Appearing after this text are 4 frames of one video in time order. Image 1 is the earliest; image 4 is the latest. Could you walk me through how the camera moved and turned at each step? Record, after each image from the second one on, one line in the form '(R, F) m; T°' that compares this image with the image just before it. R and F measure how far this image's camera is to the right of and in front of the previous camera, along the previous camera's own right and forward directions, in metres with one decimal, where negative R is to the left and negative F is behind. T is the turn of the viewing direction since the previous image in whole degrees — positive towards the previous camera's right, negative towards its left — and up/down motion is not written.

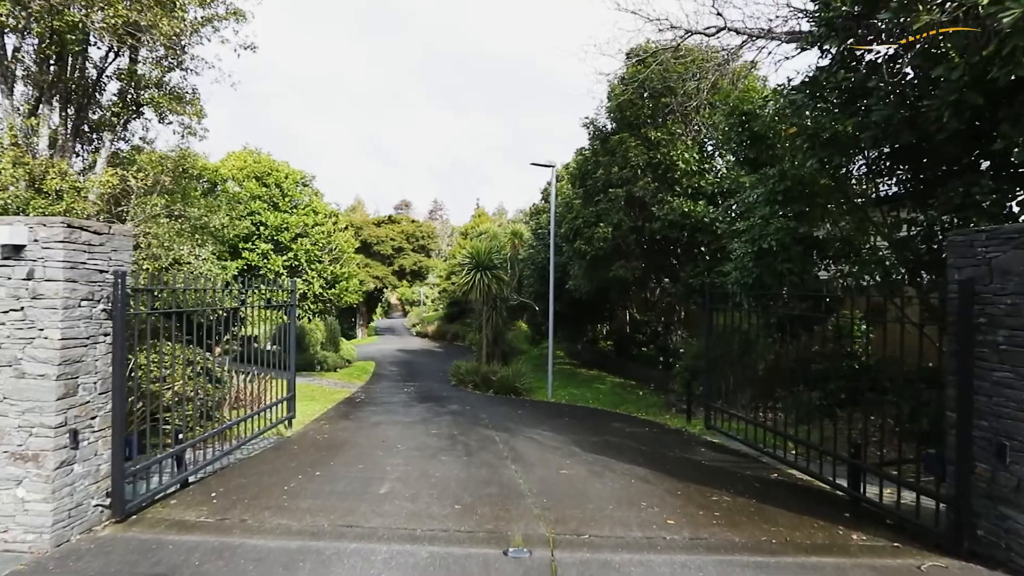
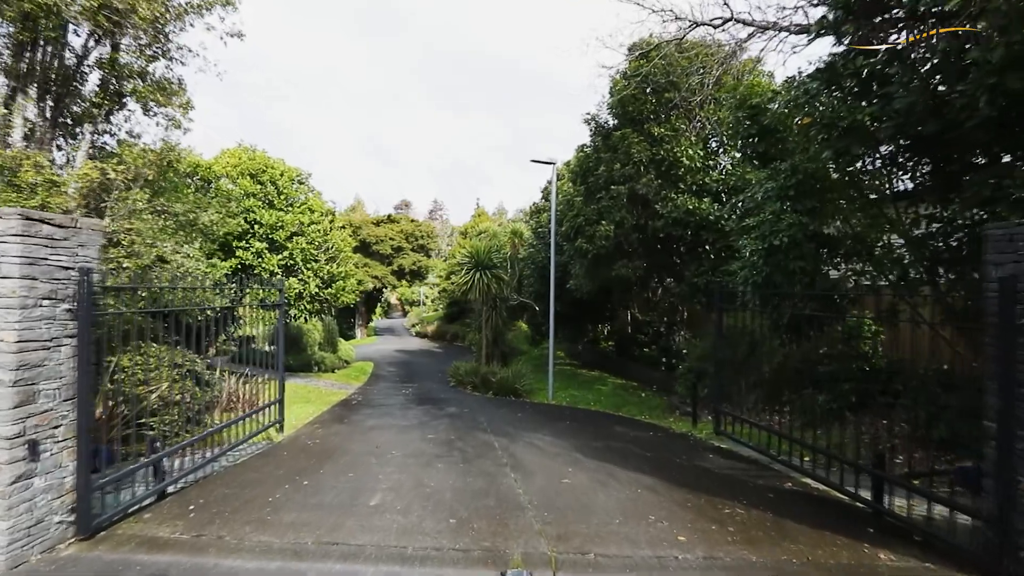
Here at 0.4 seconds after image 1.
(0.0, +0.2) m; 0°
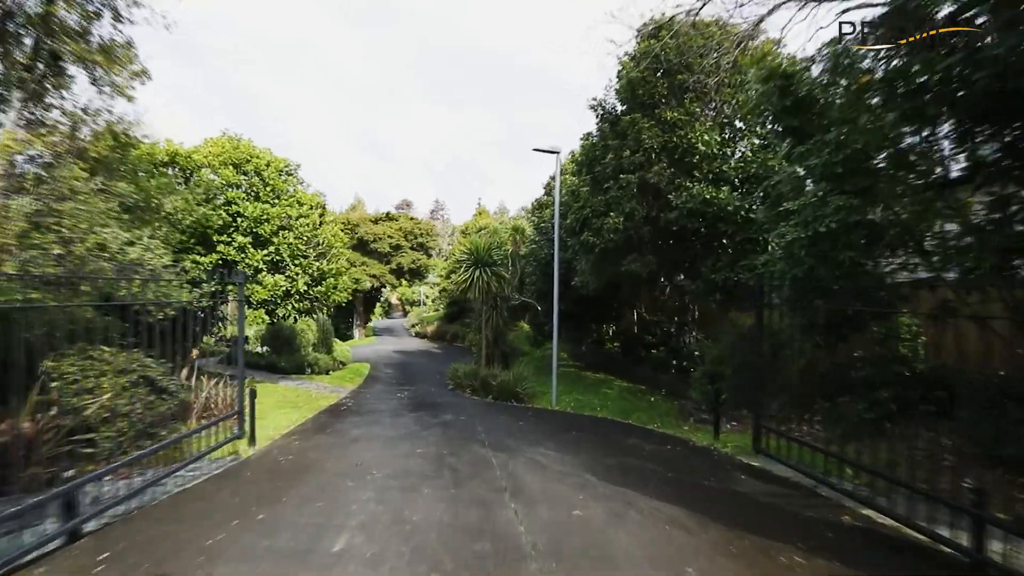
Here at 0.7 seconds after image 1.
(0.0, +0.7) m; 0°
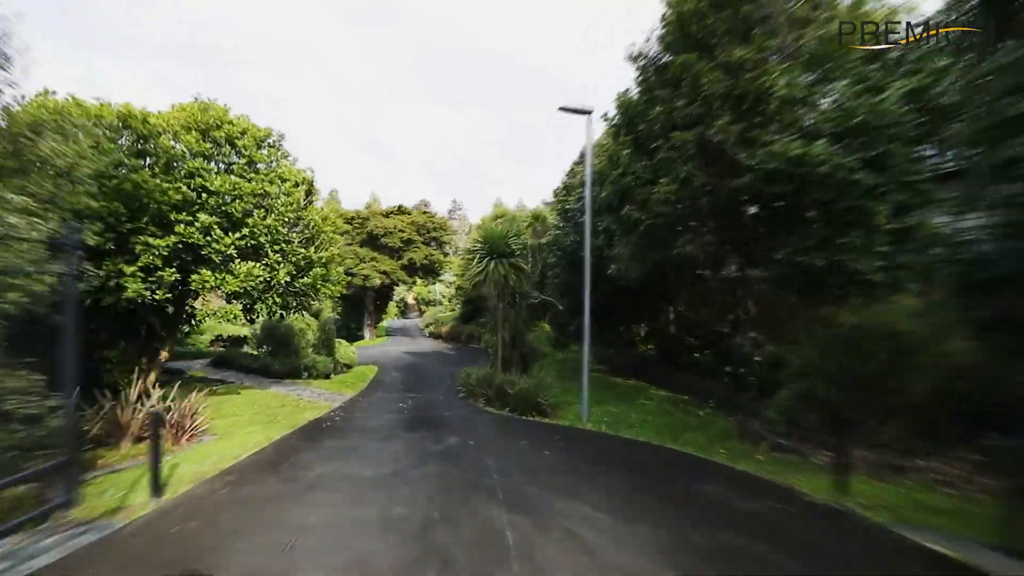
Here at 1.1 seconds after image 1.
(0.0, +1.7) m; -2°
